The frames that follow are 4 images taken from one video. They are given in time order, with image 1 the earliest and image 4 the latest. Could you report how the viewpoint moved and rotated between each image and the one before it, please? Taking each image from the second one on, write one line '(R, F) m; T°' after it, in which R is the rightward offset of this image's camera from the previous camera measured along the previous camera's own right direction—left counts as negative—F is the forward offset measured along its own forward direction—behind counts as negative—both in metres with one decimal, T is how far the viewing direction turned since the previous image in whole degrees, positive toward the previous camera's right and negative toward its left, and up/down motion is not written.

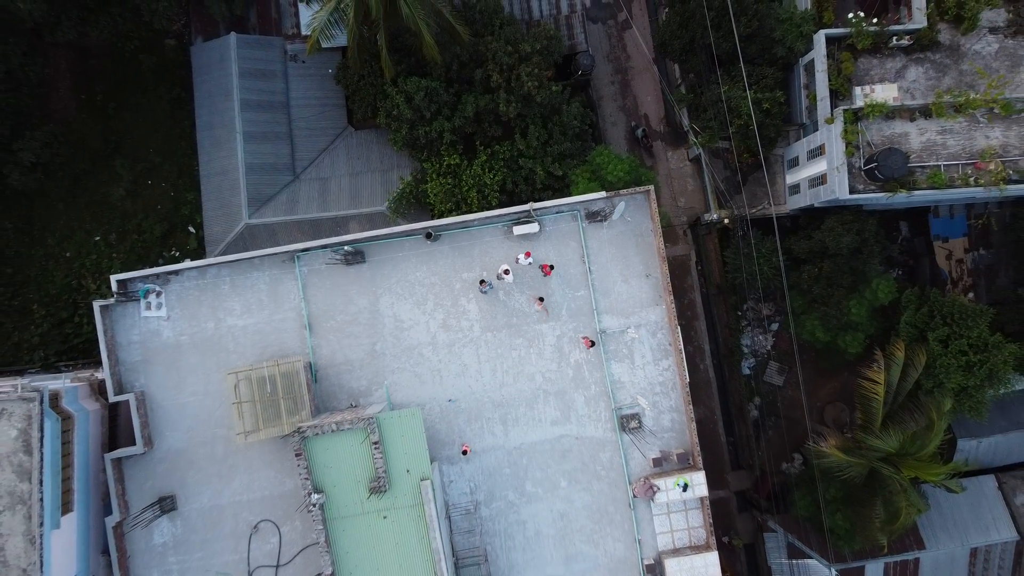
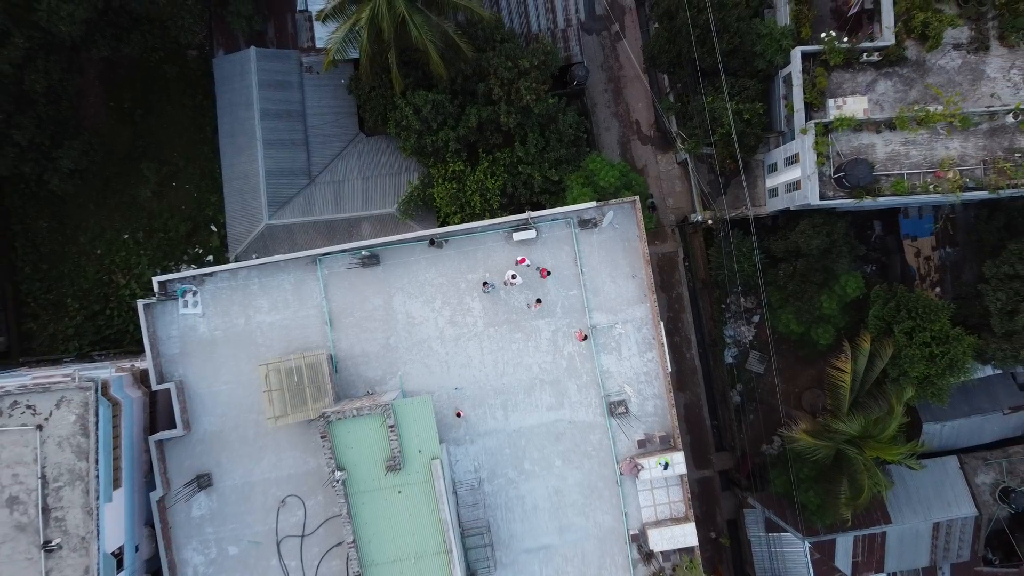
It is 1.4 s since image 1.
(0.0, -1.3) m; 0°
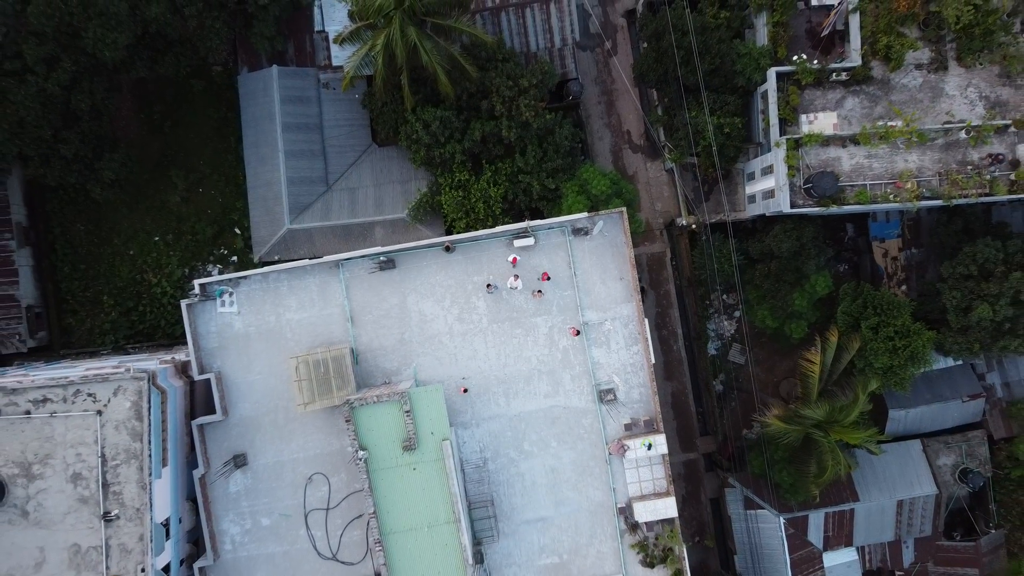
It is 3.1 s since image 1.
(-0.1, -1.6) m; 0°
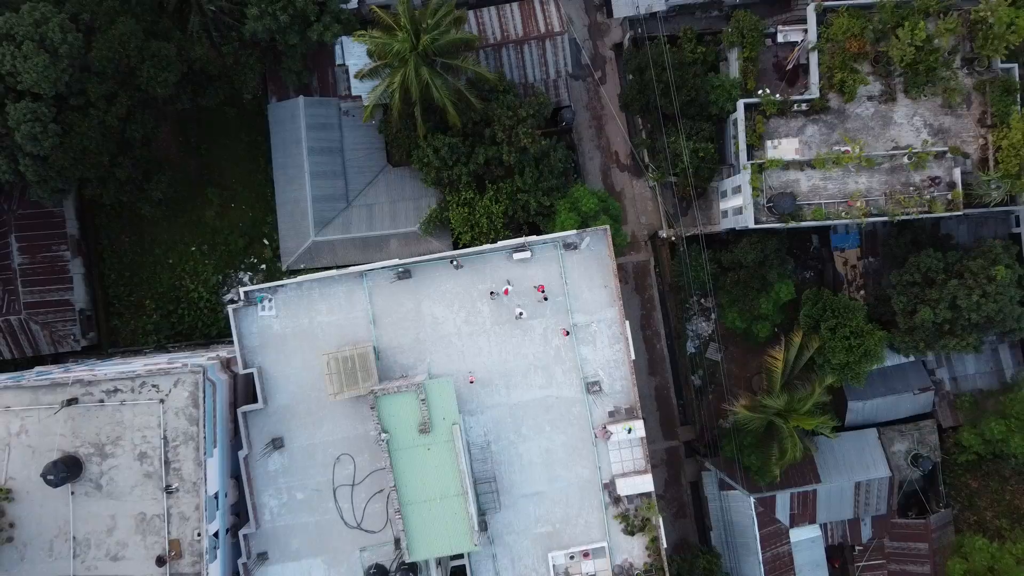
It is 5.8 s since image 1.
(0.0, -2.4) m; 0°
